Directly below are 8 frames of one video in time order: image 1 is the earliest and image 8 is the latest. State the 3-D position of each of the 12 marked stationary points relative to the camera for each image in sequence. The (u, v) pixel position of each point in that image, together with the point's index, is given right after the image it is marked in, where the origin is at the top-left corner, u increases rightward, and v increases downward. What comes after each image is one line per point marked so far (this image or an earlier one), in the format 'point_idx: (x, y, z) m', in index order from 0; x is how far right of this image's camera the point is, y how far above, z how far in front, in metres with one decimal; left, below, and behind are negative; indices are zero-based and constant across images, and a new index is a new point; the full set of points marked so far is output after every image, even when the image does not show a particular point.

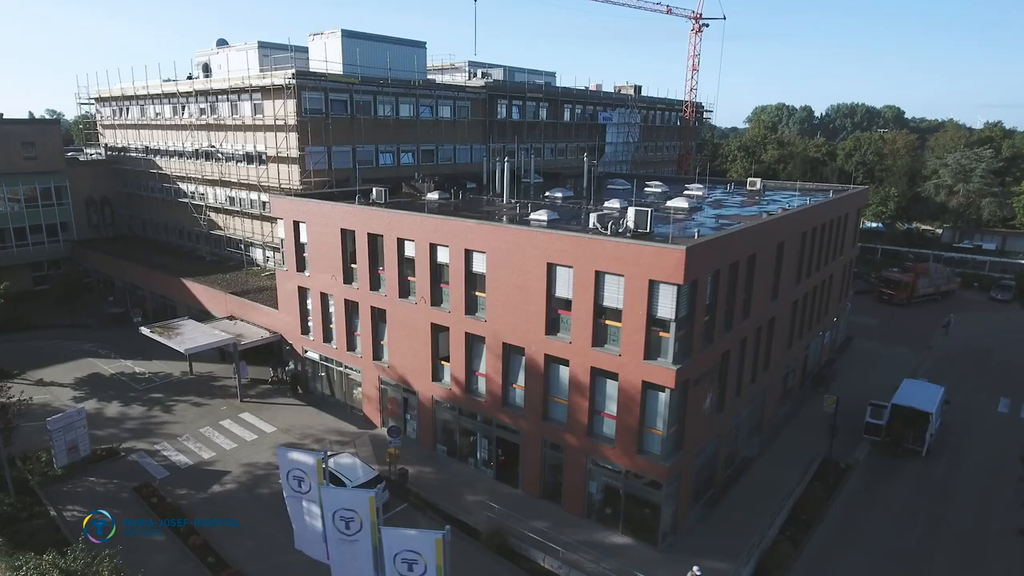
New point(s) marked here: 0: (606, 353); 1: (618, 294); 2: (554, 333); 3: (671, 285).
0: (+2.7, -1.8, +18.1) m
1: (+2.9, -0.1, +17.7) m
2: (+1.3, -1.3, +19.3) m
3: (+4.1, +0.1, +16.7) m
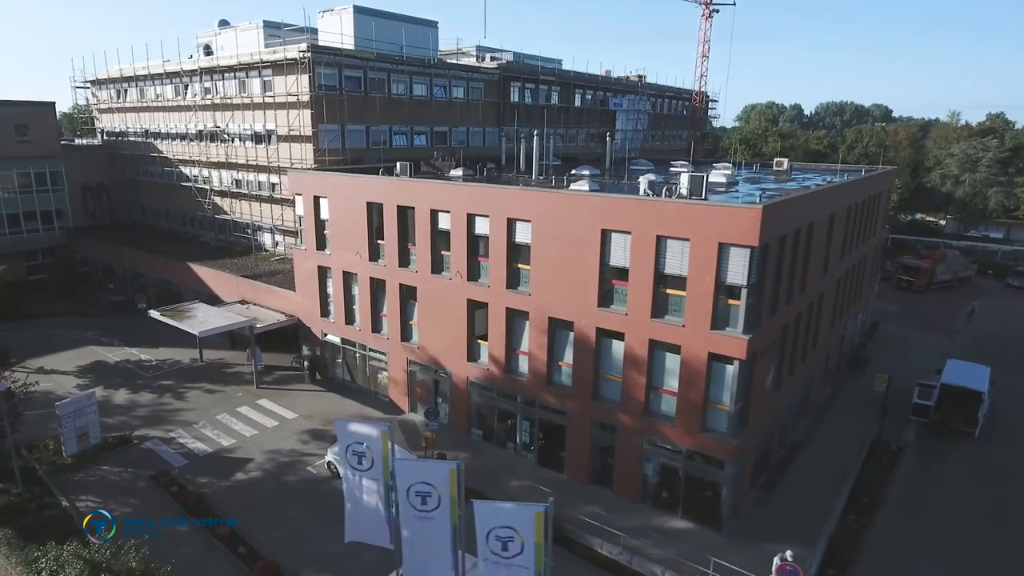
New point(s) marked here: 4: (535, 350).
0: (+4.1, -0.9, +16.9) m
1: (+4.4, +0.7, +16.5) m
2: (+2.7, -0.5, +18.1) m
3: (+5.6, +1.0, +15.5) m
4: (+0.7, -1.9, +19.7) m
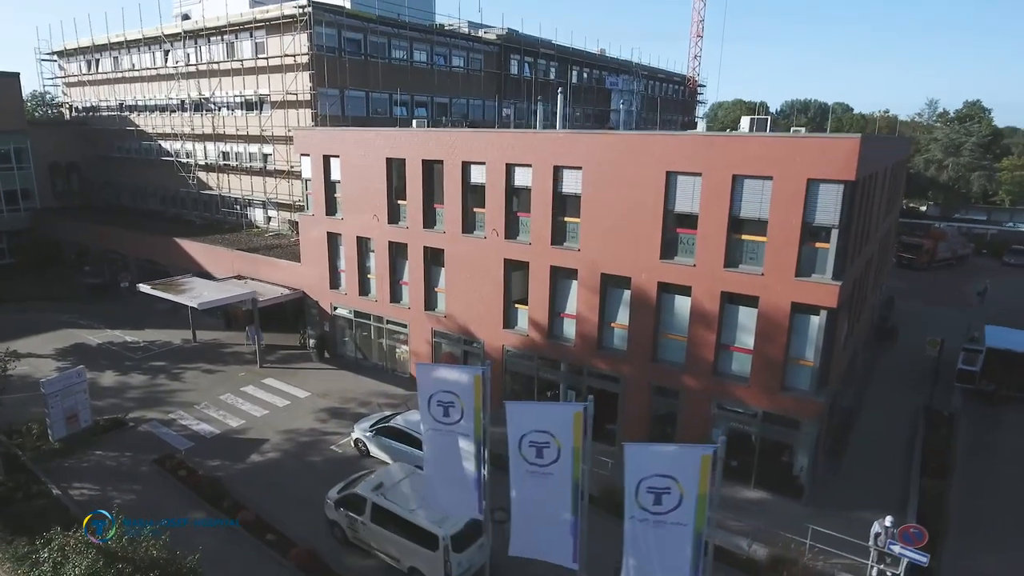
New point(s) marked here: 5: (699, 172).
0: (+5.6, +0.4, +15.4) m
1: (+5.8, +2.0, +15.0) m
2: (+4.1, +0.8, +16.5) m
3: (+7.1, +2.3, +14.1) m
4: (+2.0, -0.6, +18.0) m
5: (+4.5, +2.8, +15.6) m
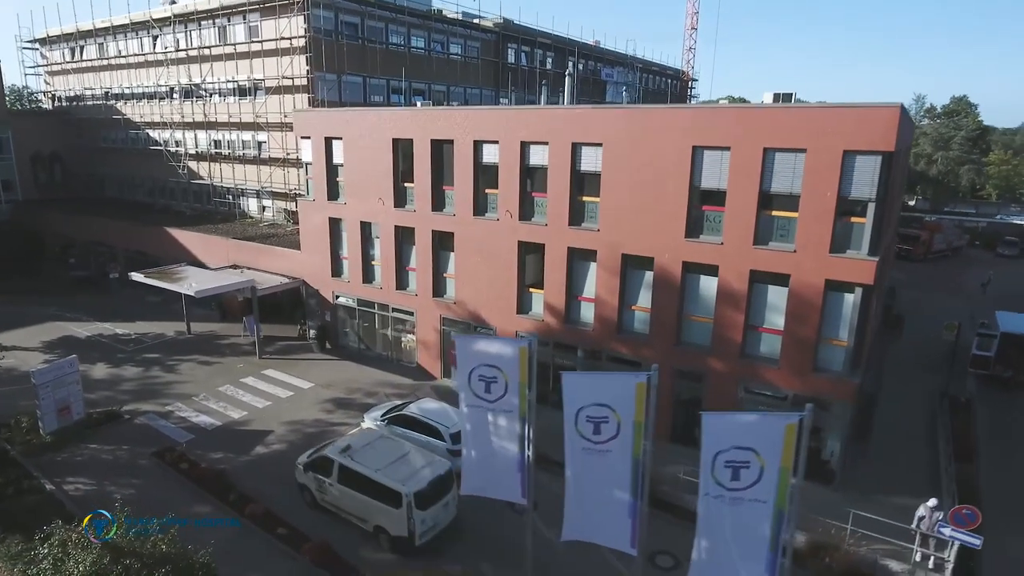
0: (+6.1, +0.9, +14.8) m
1: (+6.3, +2.5, +14.5) m
2: (+4.6, +1.3, +15.9) m
3: (+7.6, +2.8, +13.5) m
4: (+2.5, -0.2, +17.4) m
5: (+5.0, +3.3, +15.0) m
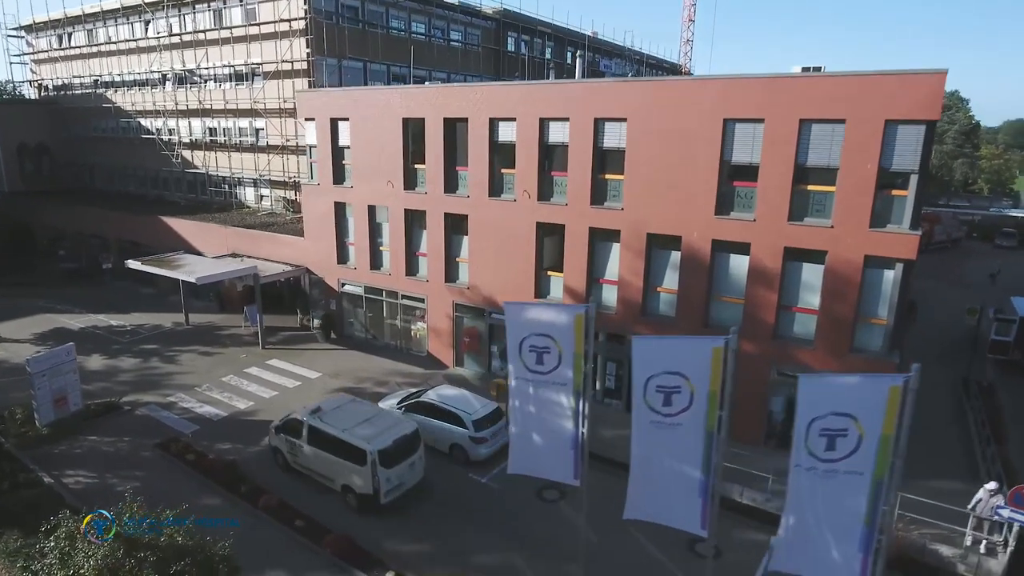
0: (+6.6, +1.4, +14.3) m
1: (+6.9, +3.1, +13.9) m
2: (+5.1, +1.8, +15.3) m
3: (+8.2, +3.3, +13.0) m
4: (+3.0, +0.3, +16.8) m
5: (+5.6, +3.8, +14.4) m
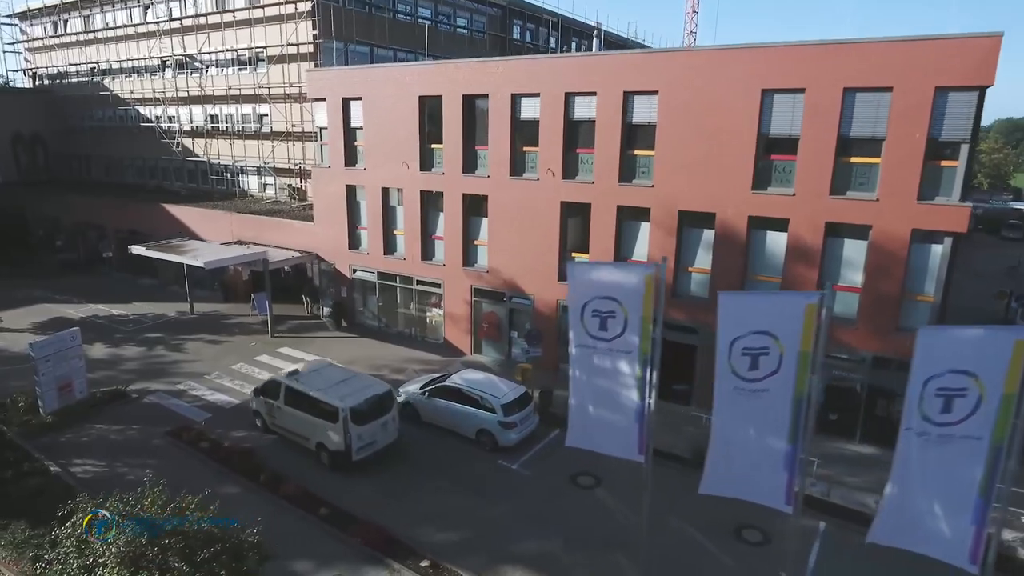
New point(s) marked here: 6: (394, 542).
0: (+7.3, +1.9, +13.7) m
1: (+7.5, +3.6, +13.4) m
2: (+5.8, +2.3, +14.8) m
3: (+8.8, +3.8, +12.5) m
4: (+3.6, +0.8, +16.2) m
5: (+6.2, +4.3, +13.9) m
6: (-2.1, -4.5, +11.5) m
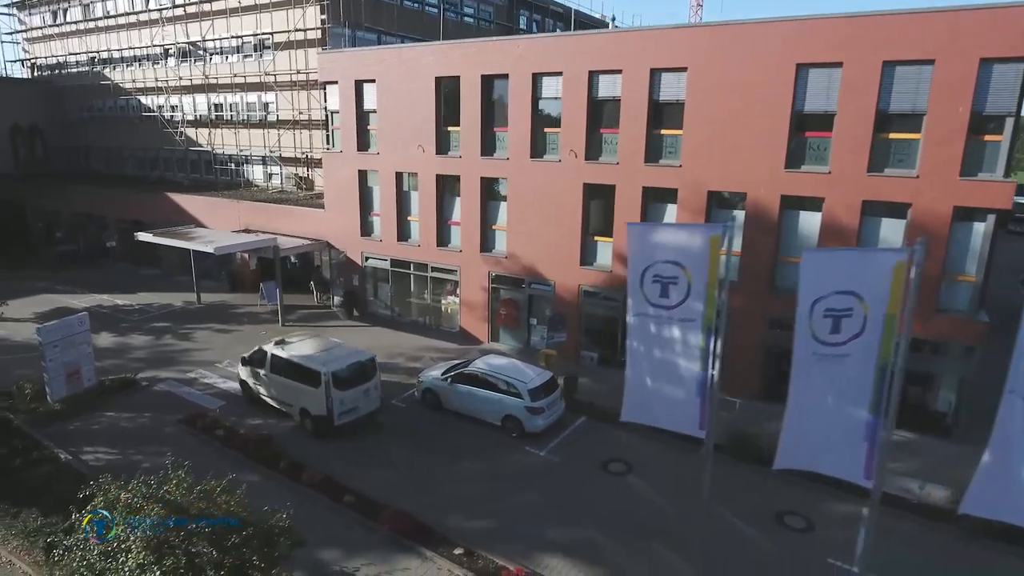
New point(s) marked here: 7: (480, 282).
0: (+7.9, +2.3, +13.3) m
1: (+8.1, +4.0, +13.0) m
2: (+6.3, +2.7, +14.3) m
3: (+9.4, +4.2, +12.1) m
4: (+4.2, +1.2, +15.7) m
5: (+6.8, +4.7, +13.4) m
6: (-1.5, -4.1, +11.0) m
7: (-1.0, +0.2, +19.3) m
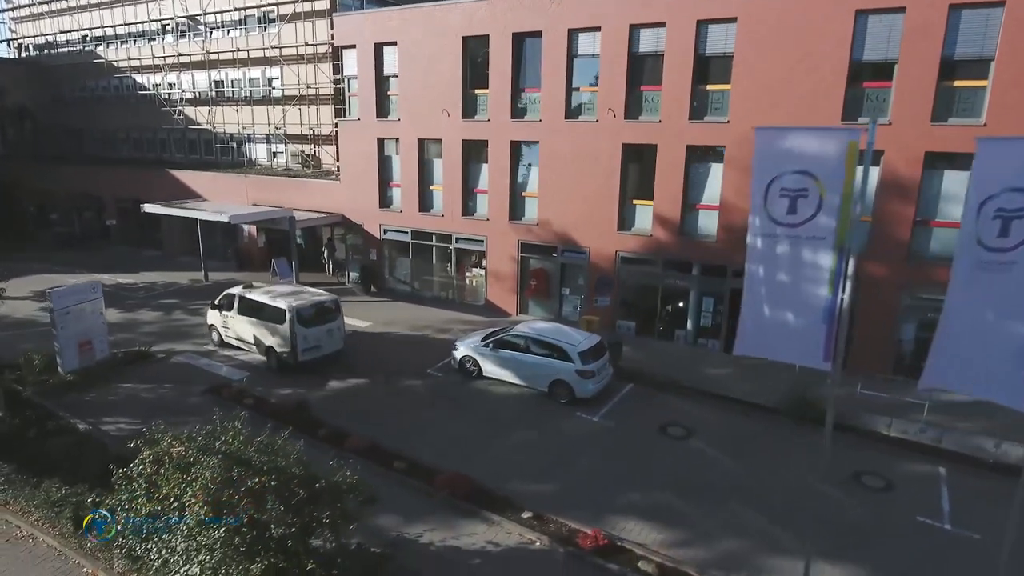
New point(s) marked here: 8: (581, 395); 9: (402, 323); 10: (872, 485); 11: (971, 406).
0: (+8.9, +3.2, +12.8) m
1: (+9.1, +4.9, +12.5) m
2: (+7.3, +3.6, +13.8) m
3: (+10.4, +5.2, +11.6) m
4: (+5.1, +2.1, +15.1) m
5: (+7.8, +5.6, +12.9) m
6: (-0.4, -3.3, +10.2) m
7: (-0.1, +1.0, +18.5) m
8: (+1.4, -2.2, +13.1) m
9: (-3.1, -1.0, +18.3) m
10: (+6.0, -3.3, +10.8) m
11: (+9.4, -2.4, +13.2) m
